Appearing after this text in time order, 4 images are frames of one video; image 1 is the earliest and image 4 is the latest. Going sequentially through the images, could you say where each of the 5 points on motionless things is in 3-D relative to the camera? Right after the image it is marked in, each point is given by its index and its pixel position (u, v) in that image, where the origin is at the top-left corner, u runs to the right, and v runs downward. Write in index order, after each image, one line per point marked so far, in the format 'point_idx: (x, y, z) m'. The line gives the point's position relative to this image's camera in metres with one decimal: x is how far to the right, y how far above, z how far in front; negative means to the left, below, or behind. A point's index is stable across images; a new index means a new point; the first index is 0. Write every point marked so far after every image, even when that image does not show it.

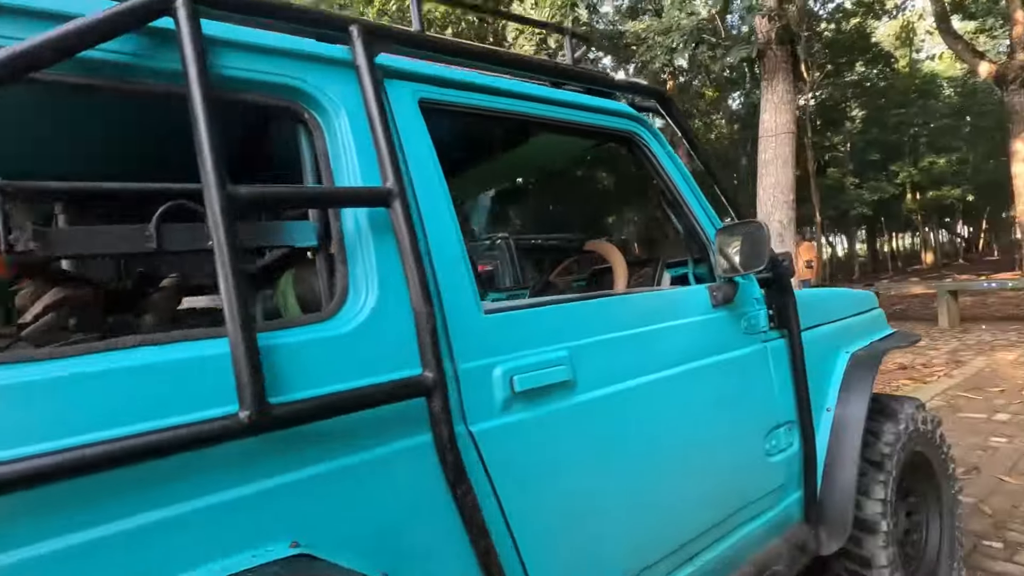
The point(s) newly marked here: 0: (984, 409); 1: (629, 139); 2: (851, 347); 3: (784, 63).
0: (+4.6, -1.2, +5.2) m
1: (+0.4, +0.5, +1.9) m
2: (+1.4, -0.3, +2.3) m
3: (+3.5, +2.9, +7.0) m
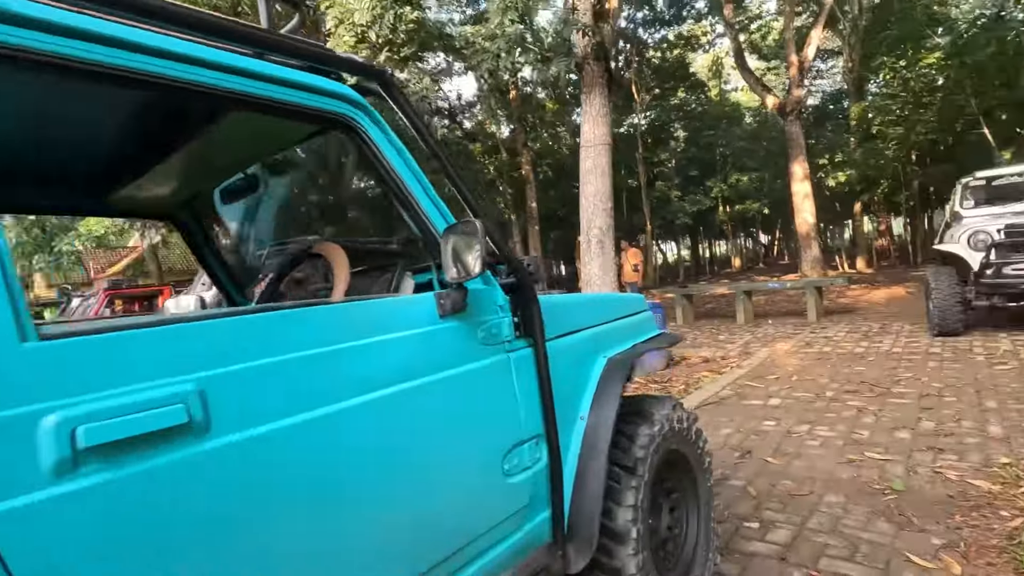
0: (+2.7, -1.2, +5.9) m
1: (-0.5, +0.5, +1.6) m
2: (+0.4, -0.3, +2.3) m
3: (+1.2, +2.9, +7.4) m
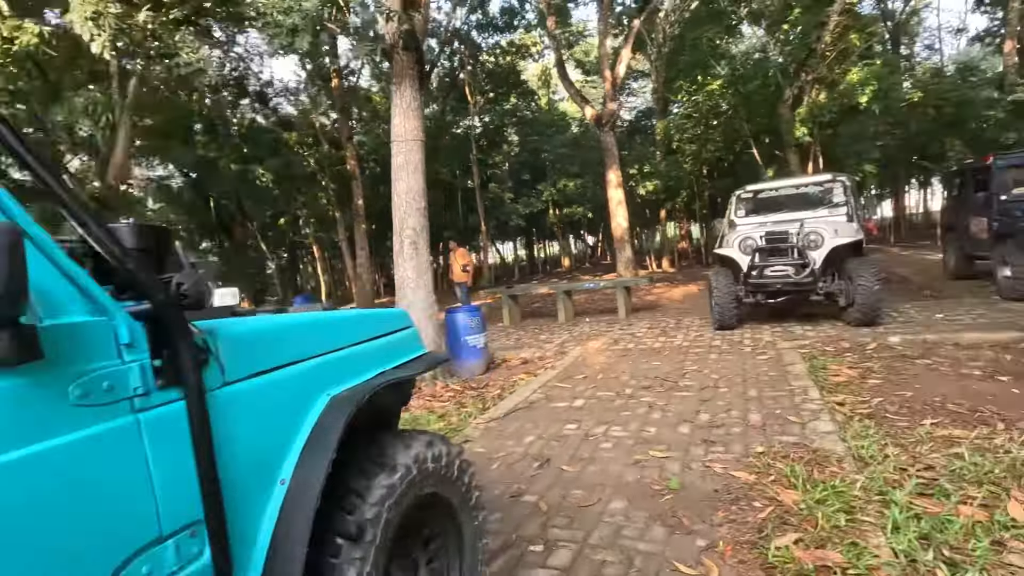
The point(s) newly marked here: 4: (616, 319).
0: (+0.6, -1.2, +6.0) m
1: (-1.3, +0.4, +0.9) m
2: (-0.6, -0.3, +1.9) m
3: (-1.3, +2.8, +6.9) m
4: (+2.2, -0.7, +11.3) m
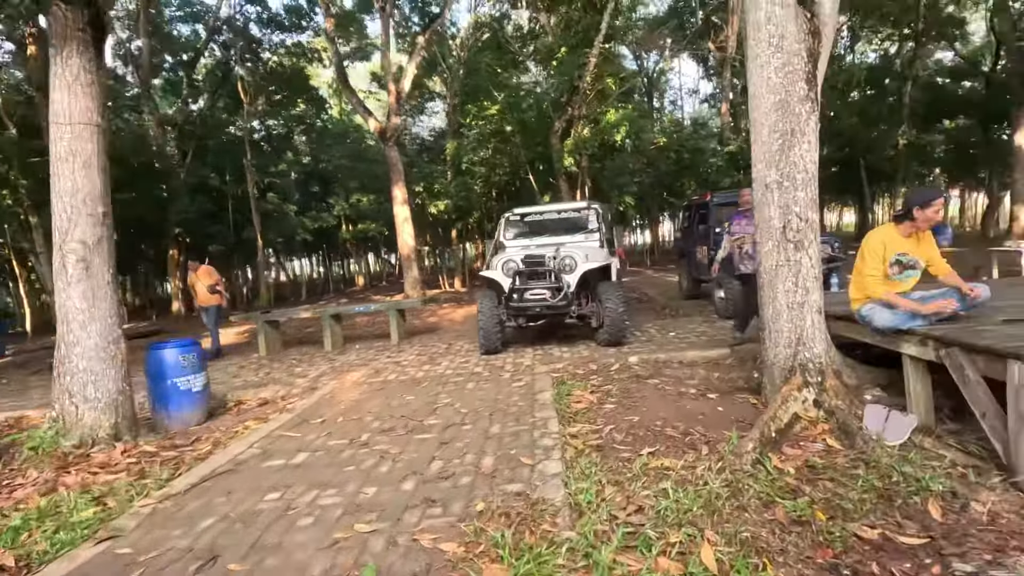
0: (-2.0, -1.5, +4.9) m
1: (-2.1, +0.3, -0.4) m
2: (-1.8, -0.5, +0.7) m
3: (-4.2, +2.5, +5.3) m
4: (-2.4, -1.1, +10.4) m
